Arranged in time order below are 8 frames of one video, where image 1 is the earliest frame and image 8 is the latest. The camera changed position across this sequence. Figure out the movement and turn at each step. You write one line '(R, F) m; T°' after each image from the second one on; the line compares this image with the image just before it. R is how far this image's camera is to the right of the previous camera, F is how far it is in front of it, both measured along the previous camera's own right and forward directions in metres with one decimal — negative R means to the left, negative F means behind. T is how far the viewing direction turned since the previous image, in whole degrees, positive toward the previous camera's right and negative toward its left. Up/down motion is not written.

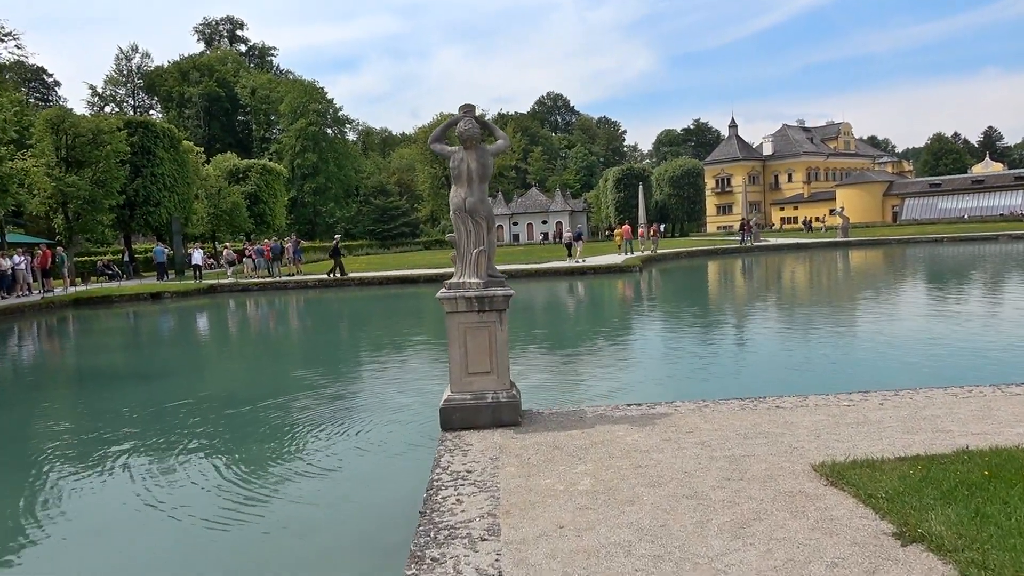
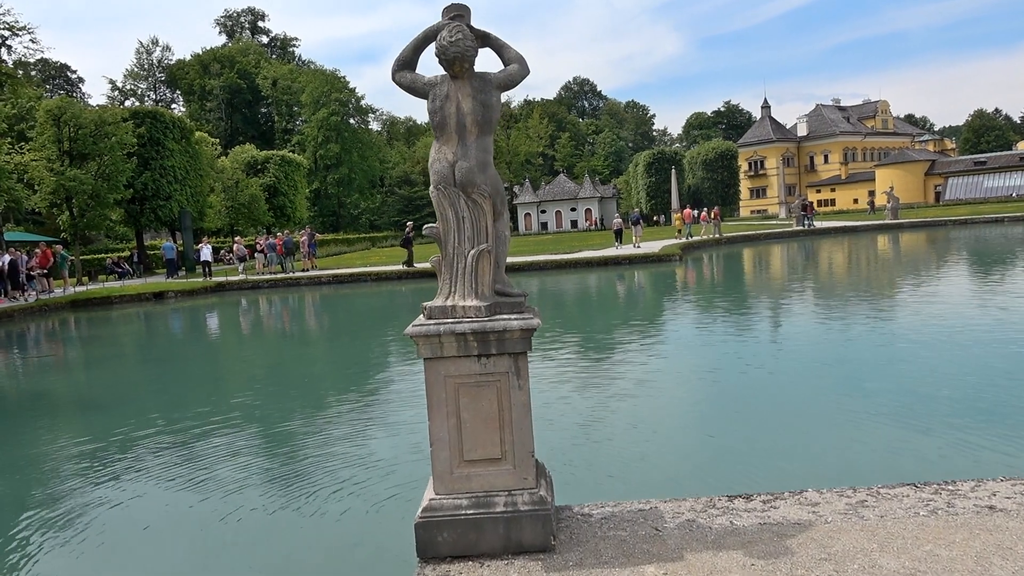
(0.0, +1.4) m; -2°
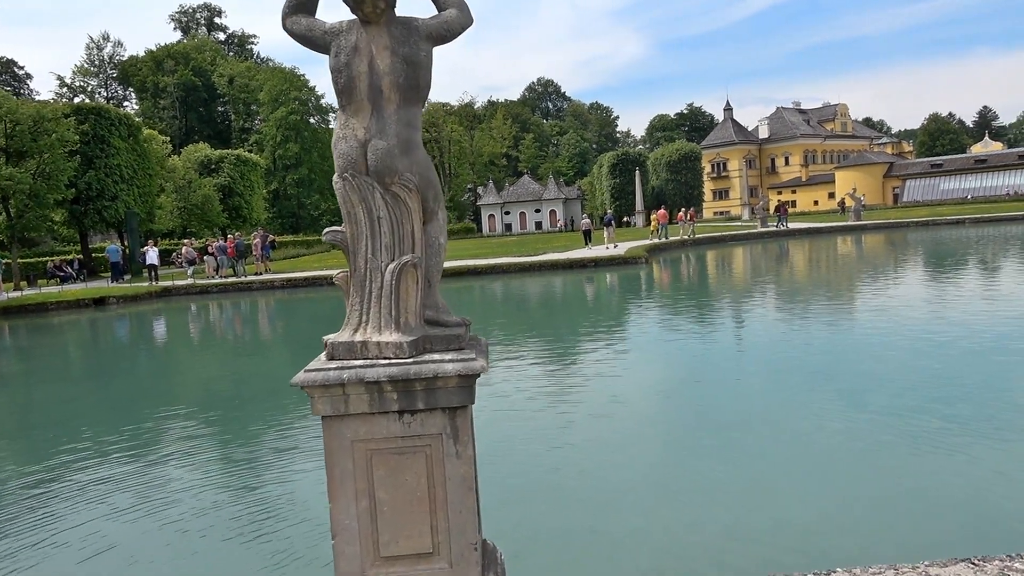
(+0.1, +0.5) m; +3°
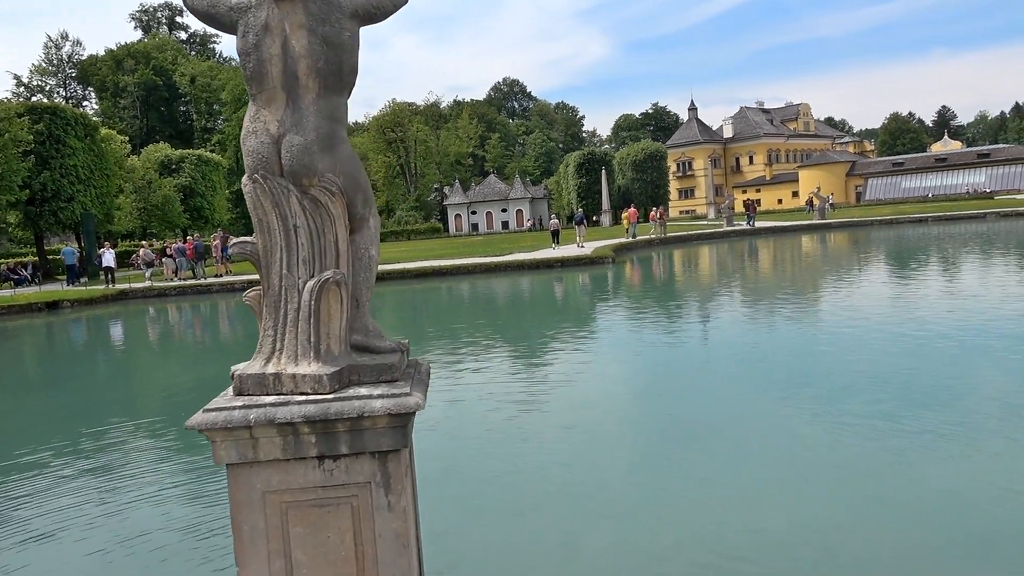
(0.0, +0.2) m; +2°
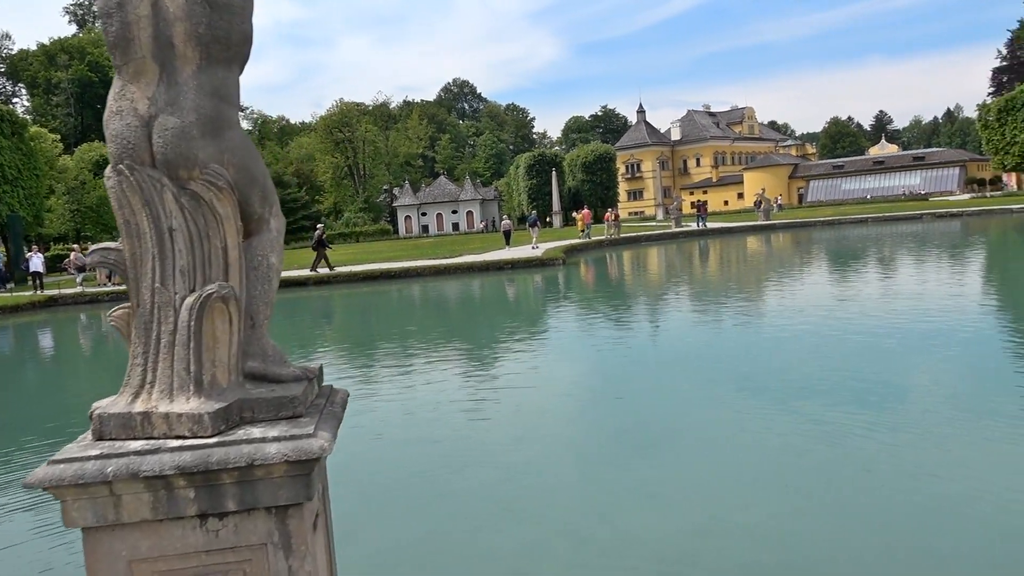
(0.0, +0.2) m; +4°
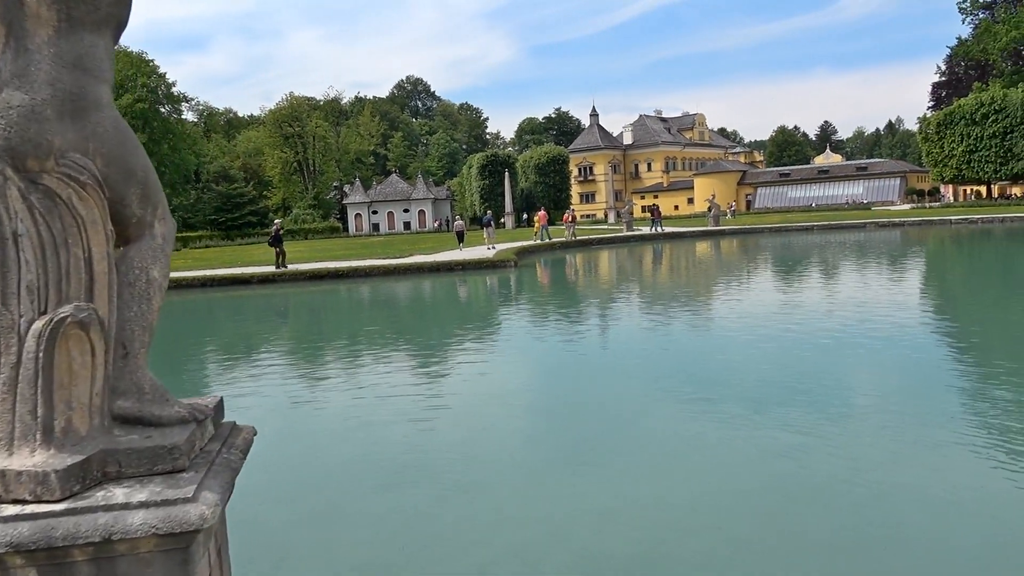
(0.0, +0.2) m; +4°
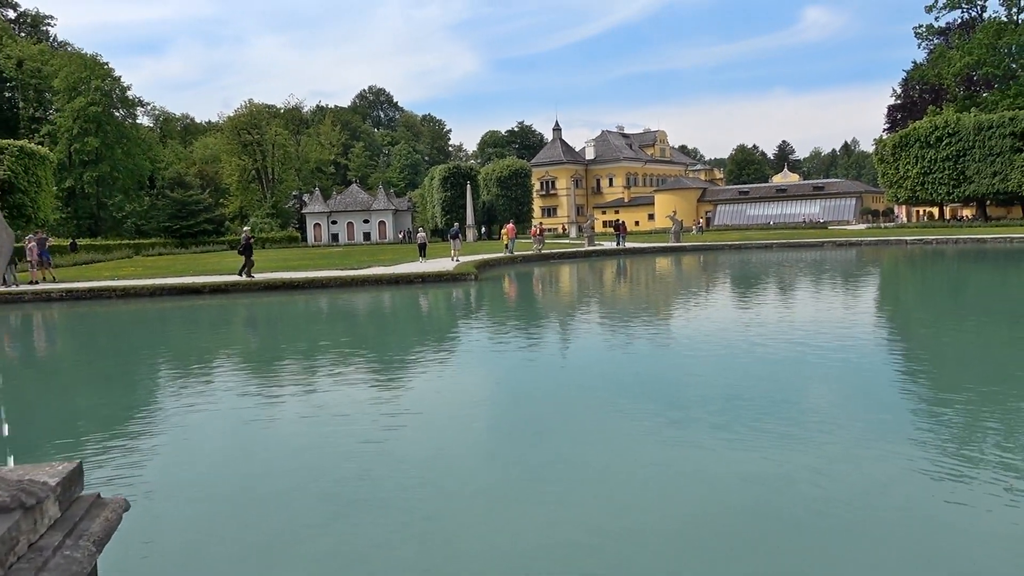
(-0.1, +0.3) m; +3°
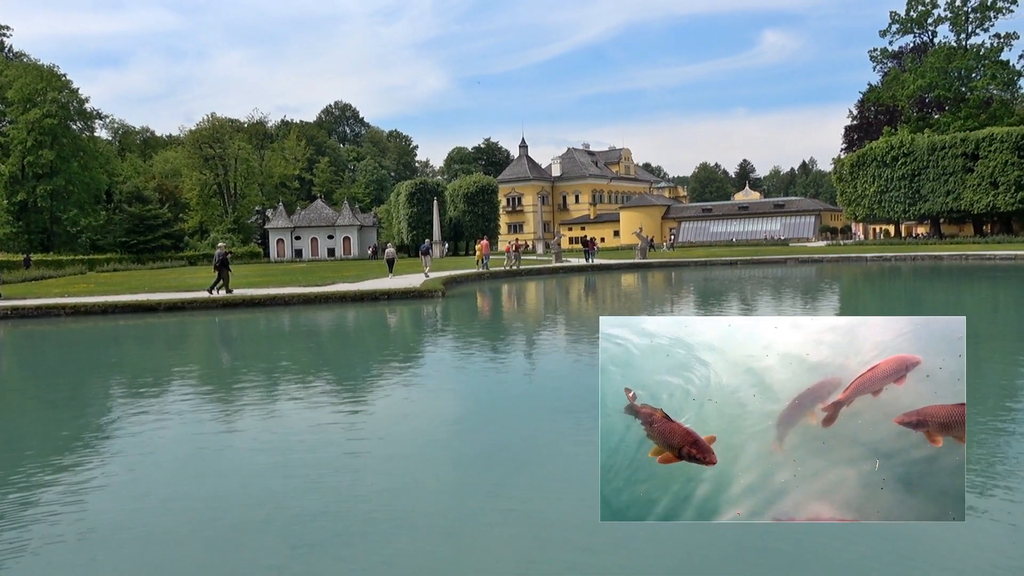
(+0.1, +0.1) m; +2°
